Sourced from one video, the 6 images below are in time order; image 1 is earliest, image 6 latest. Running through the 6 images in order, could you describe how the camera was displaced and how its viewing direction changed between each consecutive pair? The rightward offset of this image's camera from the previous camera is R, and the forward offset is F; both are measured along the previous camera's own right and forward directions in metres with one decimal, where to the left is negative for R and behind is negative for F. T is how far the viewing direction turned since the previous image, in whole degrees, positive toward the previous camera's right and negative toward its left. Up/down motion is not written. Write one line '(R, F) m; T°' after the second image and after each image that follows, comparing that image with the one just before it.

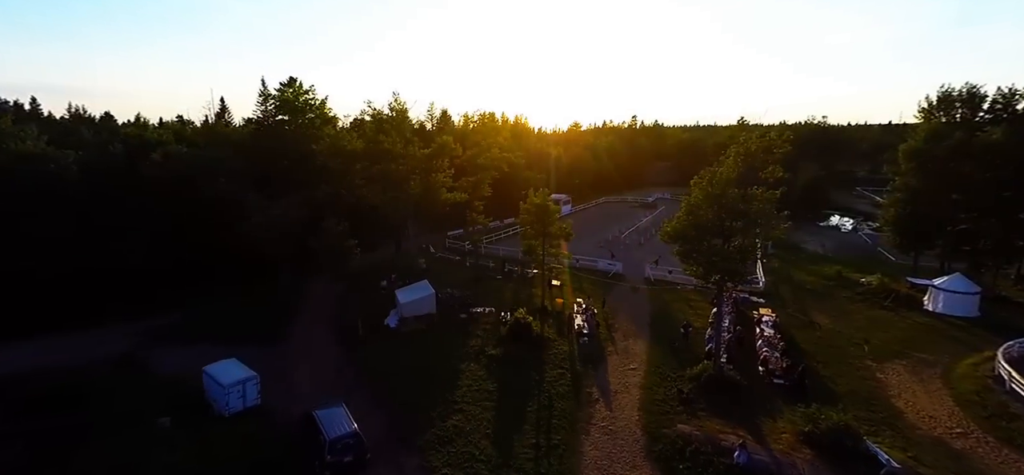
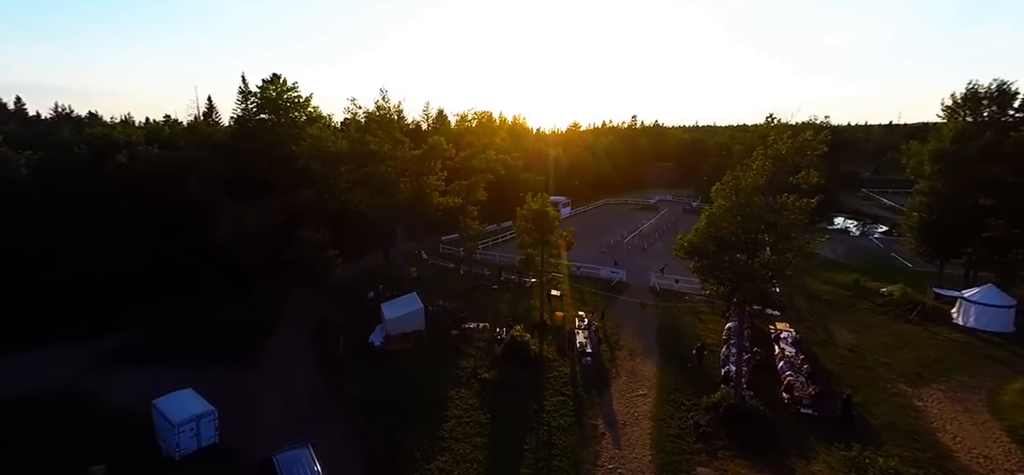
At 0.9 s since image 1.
(+0.1, +2.0) m; 0°
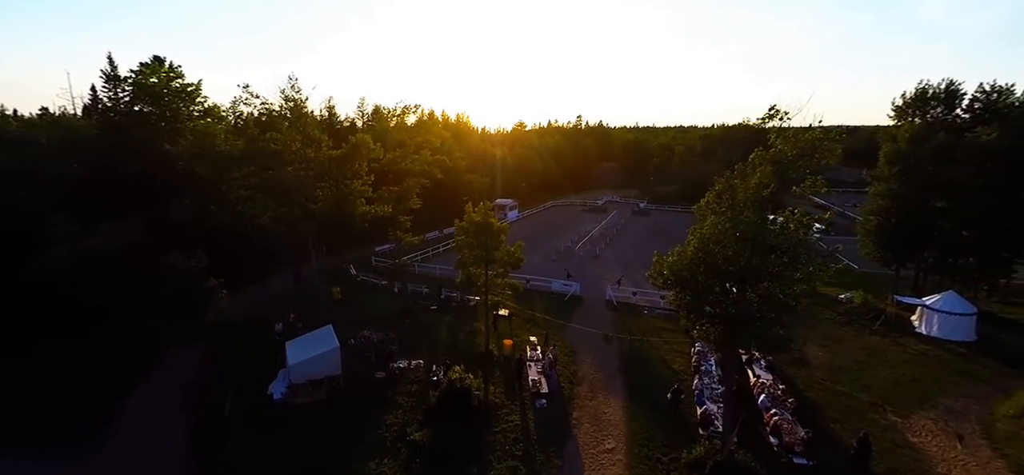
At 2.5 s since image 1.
(+0.4, +3.6) m; +7°
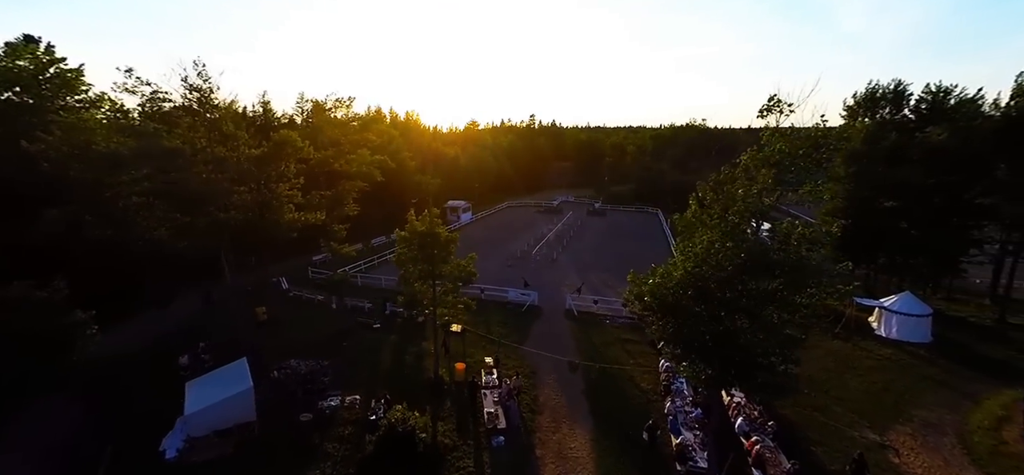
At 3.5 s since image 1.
(+0.2, +2.2) m; +6°
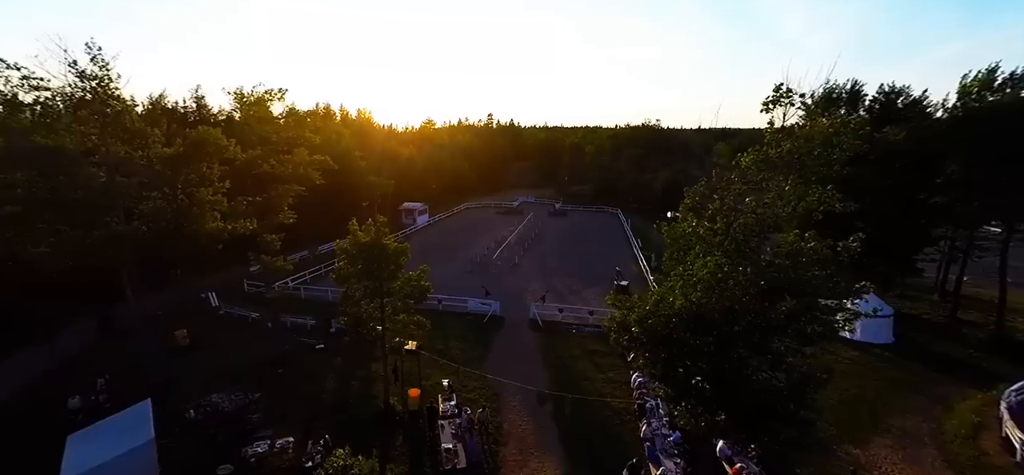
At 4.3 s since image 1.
(+0.1, +1.8) m; +5°
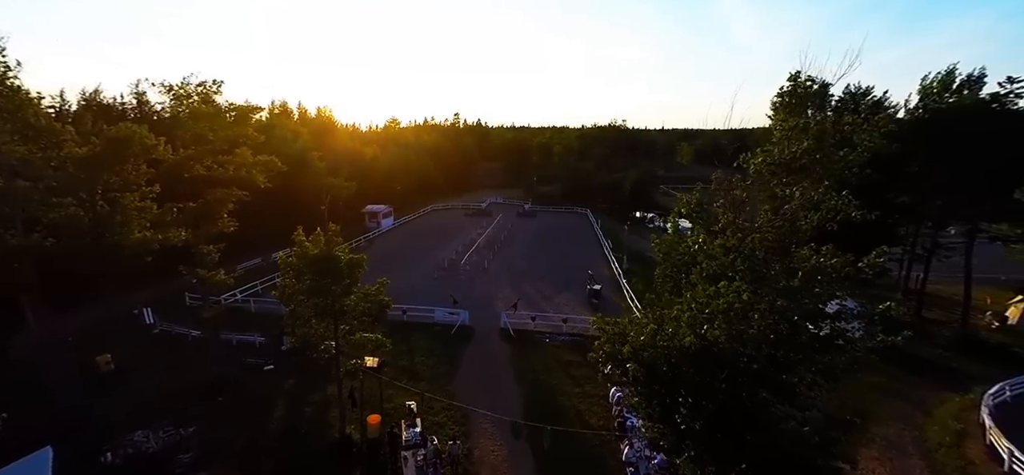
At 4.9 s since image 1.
(0.0, +1.3) m; +4°
